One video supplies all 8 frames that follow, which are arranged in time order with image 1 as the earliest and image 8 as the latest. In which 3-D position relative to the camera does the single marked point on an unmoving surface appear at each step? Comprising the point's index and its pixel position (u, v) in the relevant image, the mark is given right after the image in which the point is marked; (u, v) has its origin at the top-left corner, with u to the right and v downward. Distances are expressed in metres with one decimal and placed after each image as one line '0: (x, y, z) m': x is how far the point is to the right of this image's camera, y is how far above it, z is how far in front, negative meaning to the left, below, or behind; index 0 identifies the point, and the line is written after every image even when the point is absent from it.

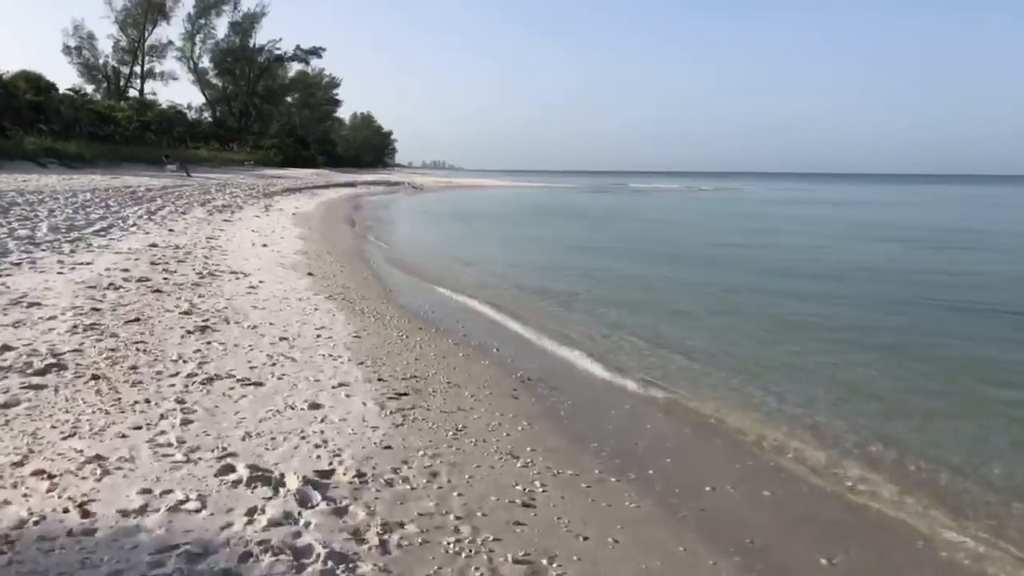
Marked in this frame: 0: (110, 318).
0: (-3.8, -0.3, +7.4) m
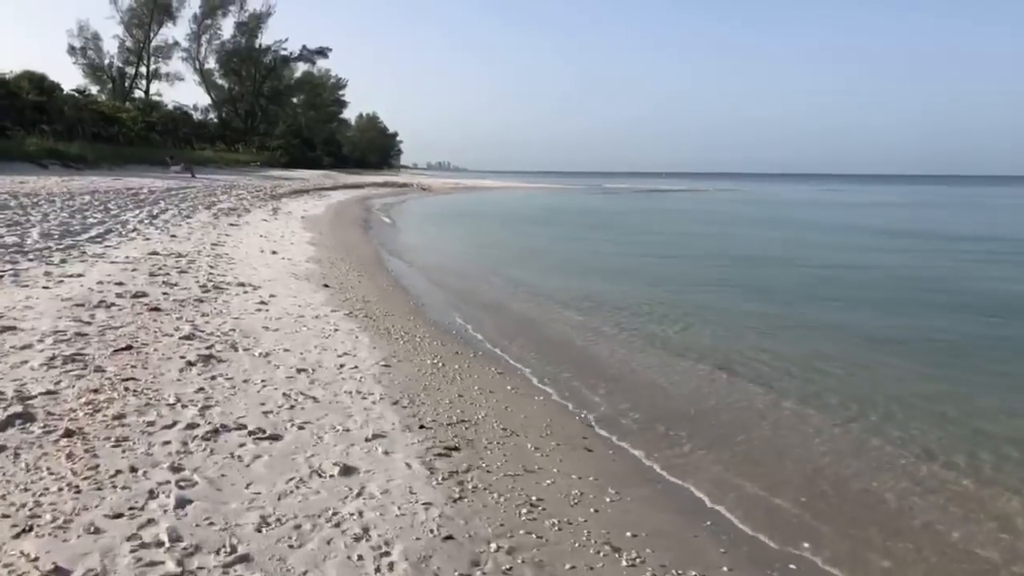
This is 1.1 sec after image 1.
0: (-3.4, -0.5, +6.3) m
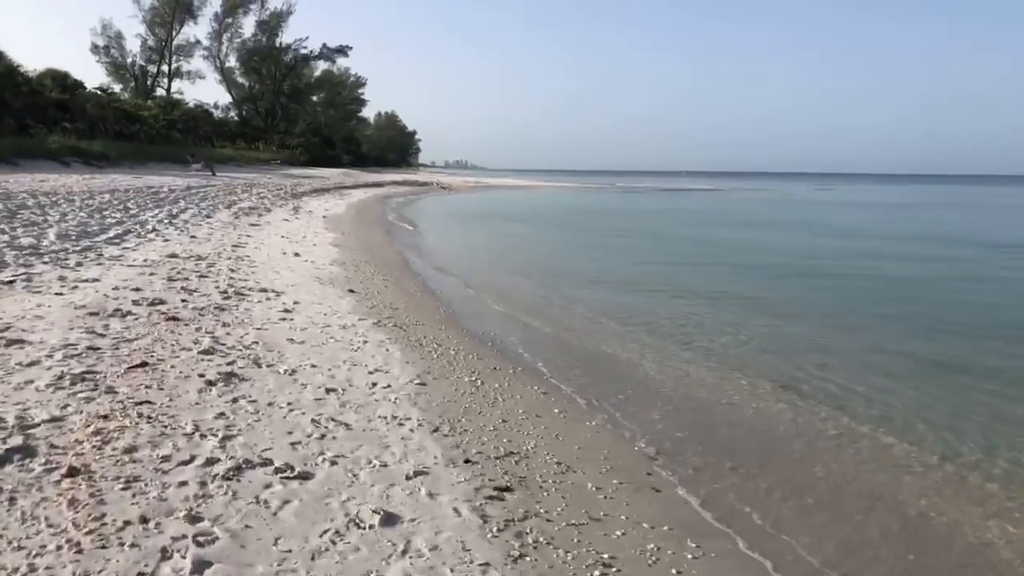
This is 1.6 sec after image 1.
0: (-3.0, -0.6, +5.8) m
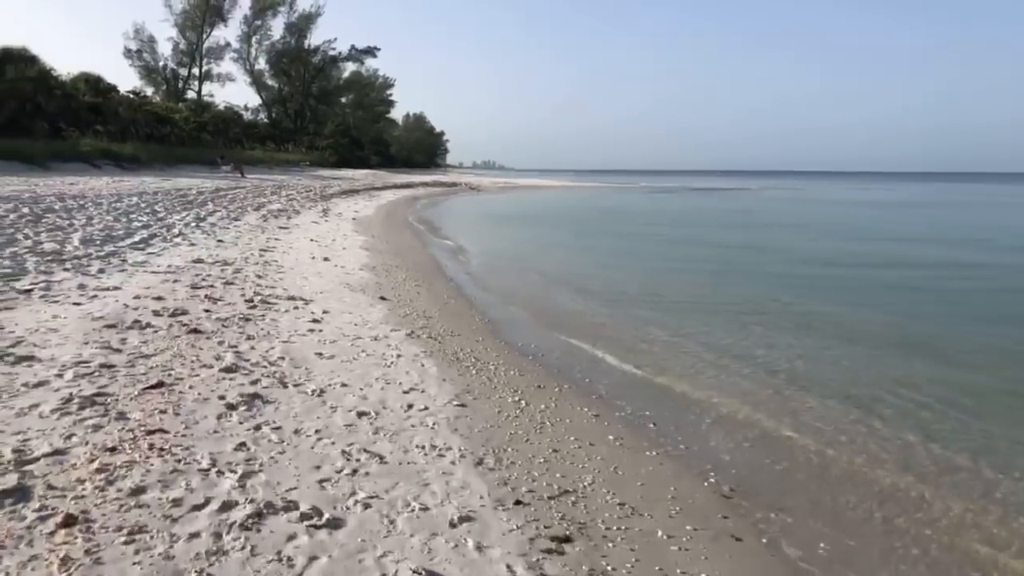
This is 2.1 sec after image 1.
0: (-2.7, -0.6, +5.3) m
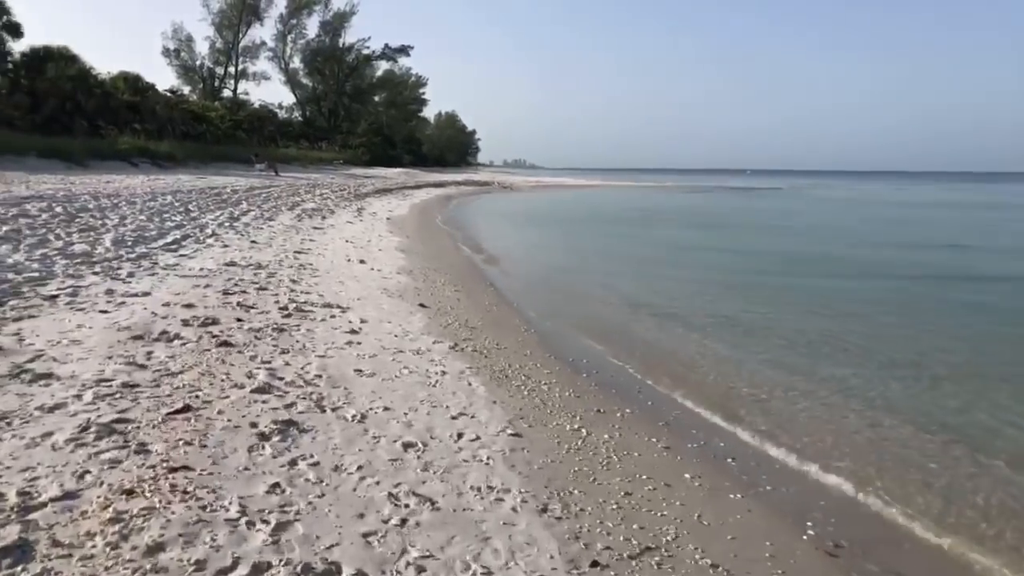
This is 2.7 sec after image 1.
0: (-2.3, -0.7, +4.8) m
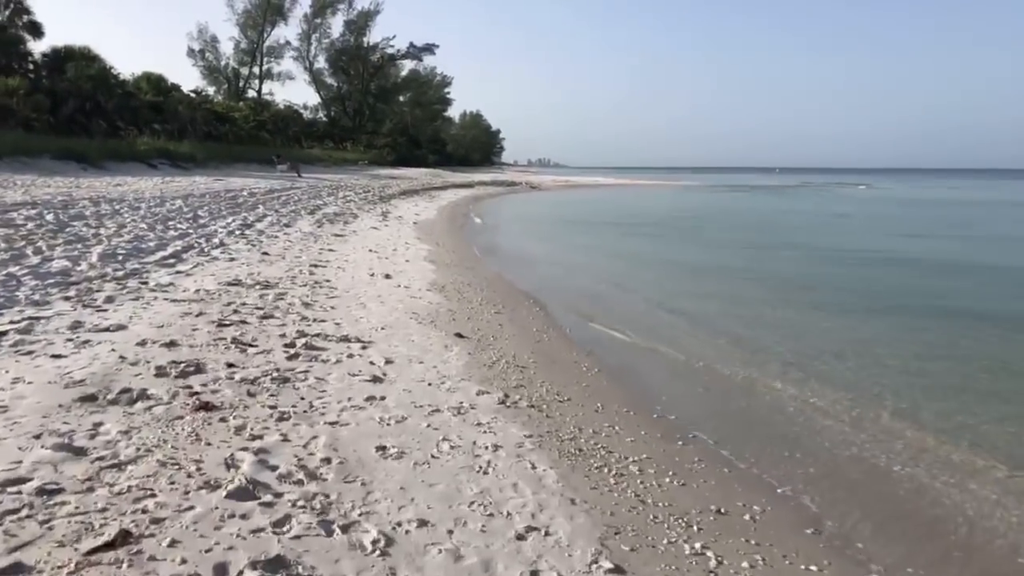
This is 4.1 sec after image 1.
0: (-1.8, -1.0, +3.2) m
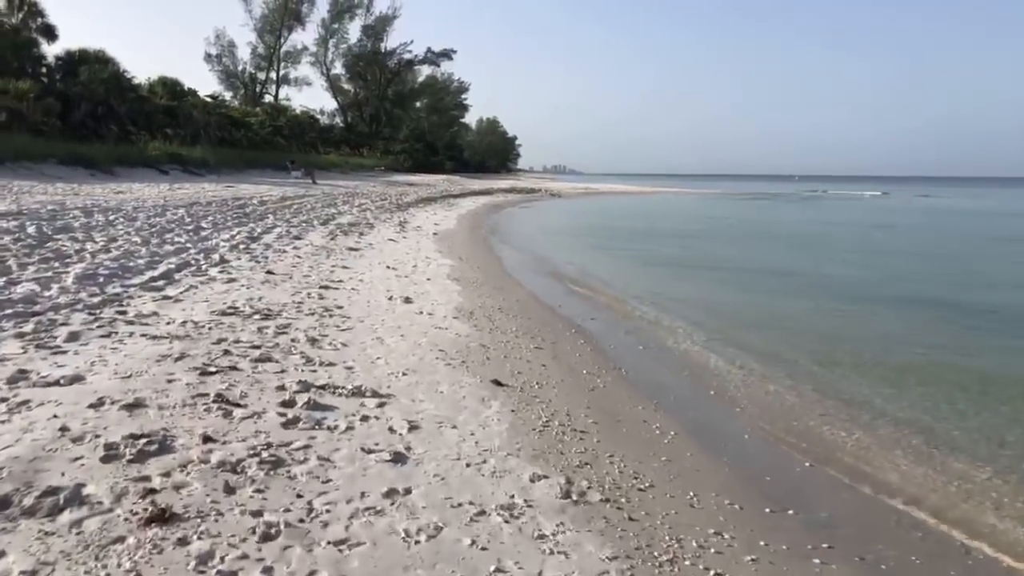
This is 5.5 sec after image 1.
0: (-1.5, -1.3, +1.7) m
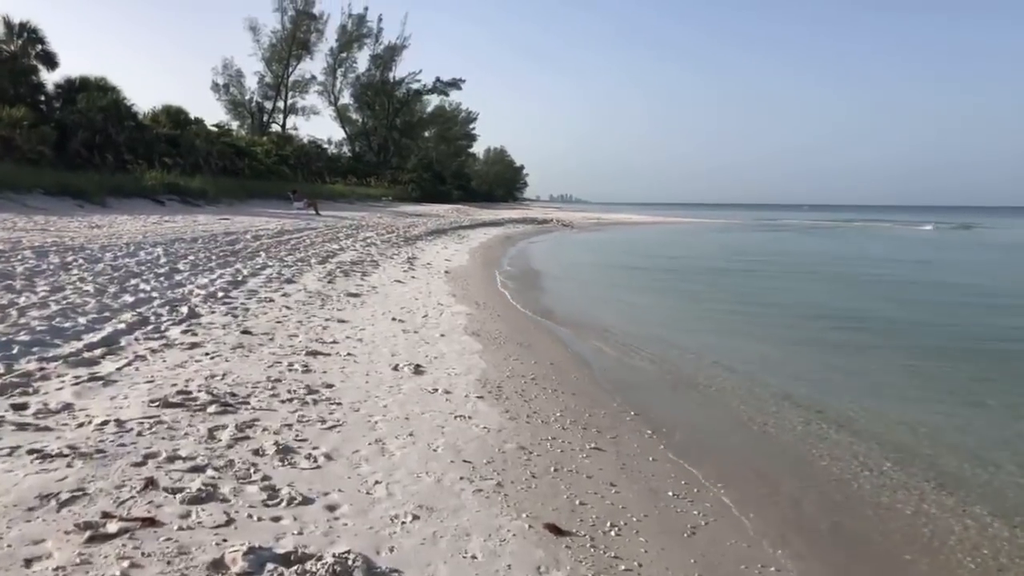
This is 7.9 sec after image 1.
0: (-1.2, -1.6, -0.4) m
